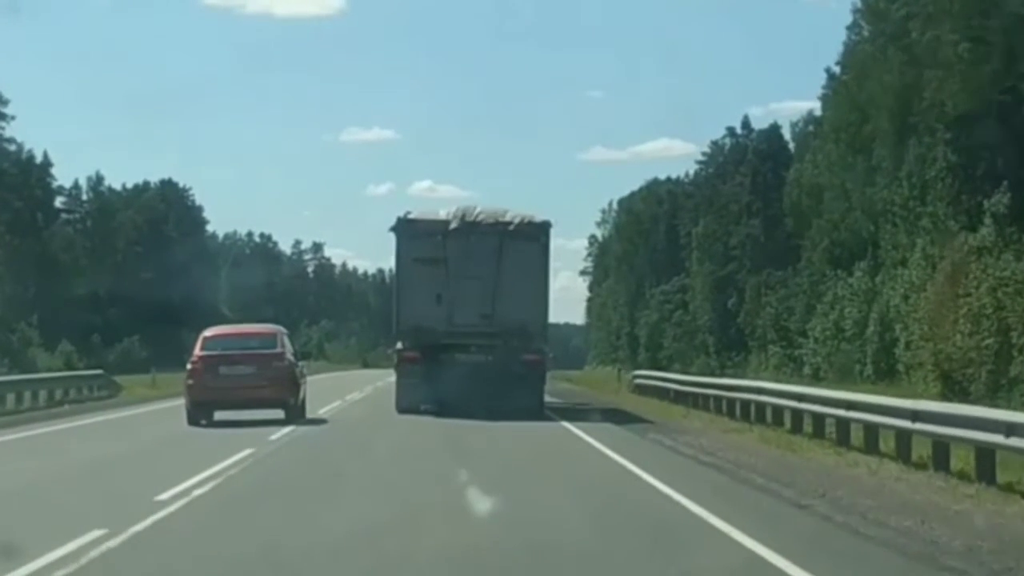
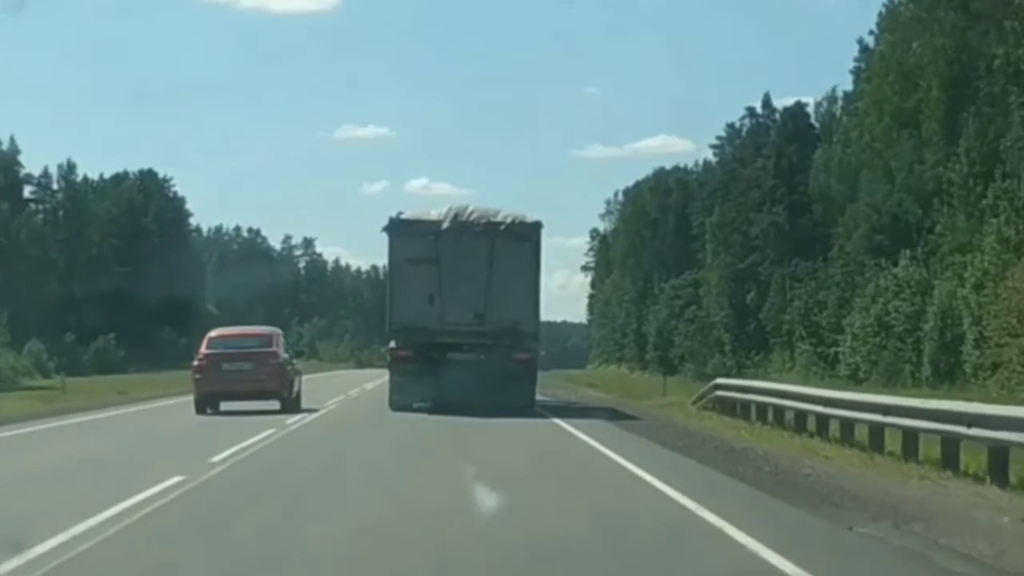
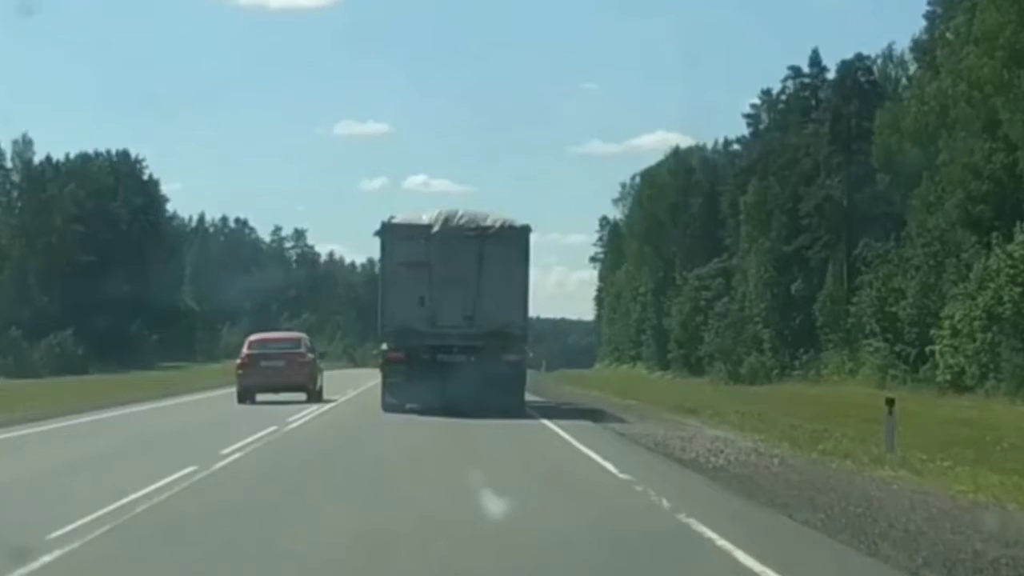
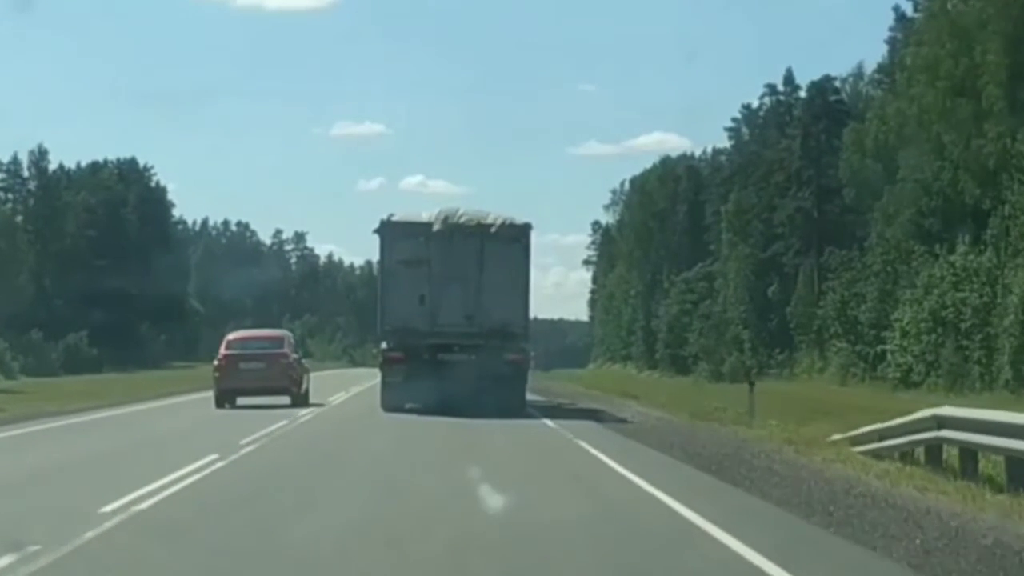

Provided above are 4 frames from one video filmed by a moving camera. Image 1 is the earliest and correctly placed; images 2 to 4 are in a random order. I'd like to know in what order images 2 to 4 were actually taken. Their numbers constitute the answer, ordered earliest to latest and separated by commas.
2, 4, 3
